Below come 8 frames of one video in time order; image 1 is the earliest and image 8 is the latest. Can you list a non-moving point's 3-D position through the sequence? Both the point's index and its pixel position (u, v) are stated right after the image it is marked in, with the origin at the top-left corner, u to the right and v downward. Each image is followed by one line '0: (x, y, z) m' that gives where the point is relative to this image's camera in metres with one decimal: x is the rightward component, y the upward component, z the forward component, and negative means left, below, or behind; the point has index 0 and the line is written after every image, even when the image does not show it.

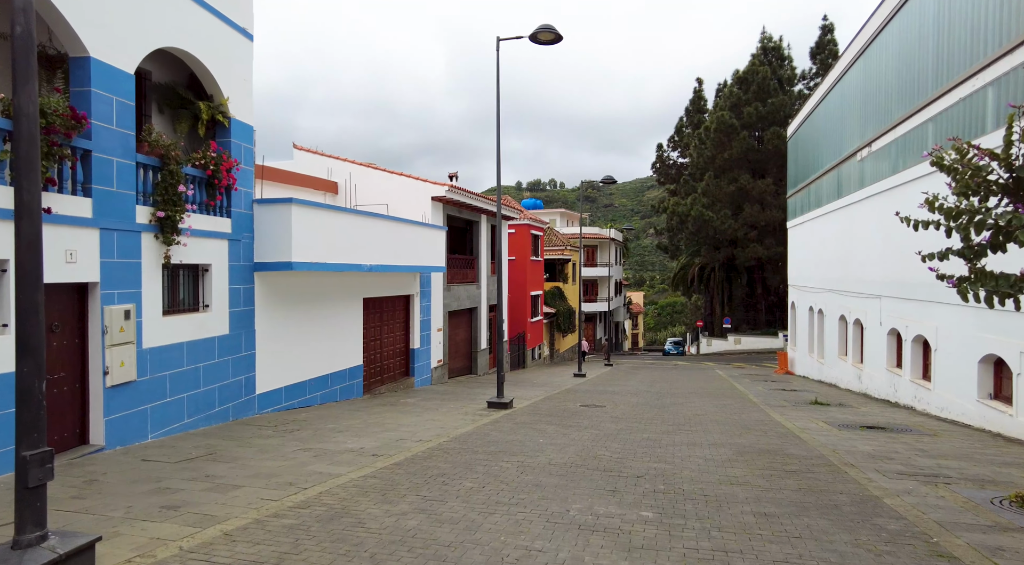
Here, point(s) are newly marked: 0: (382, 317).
0: (-3.2, -0.8, +17.3) m
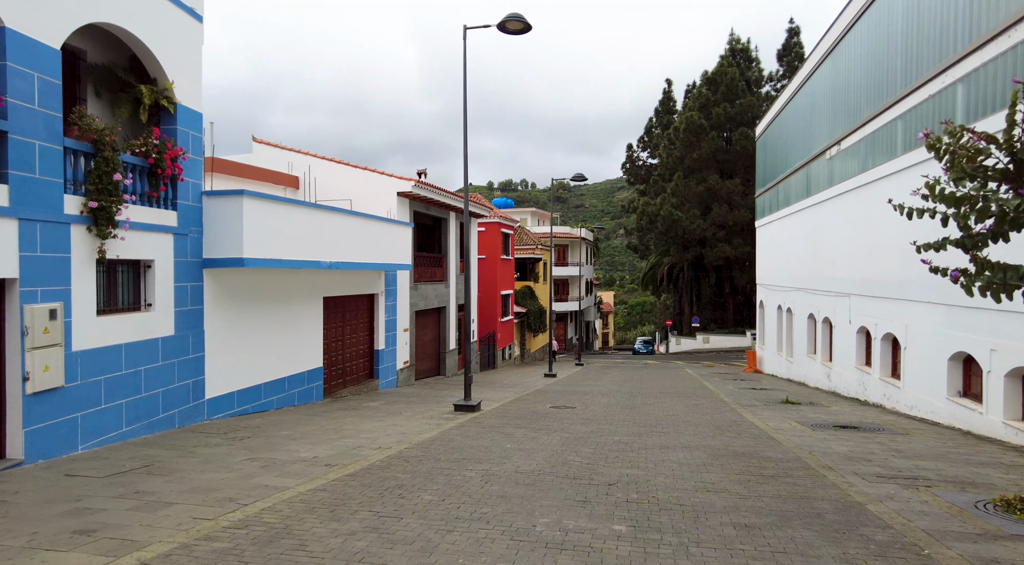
0: (-4.0, -0.8, +16.7) m
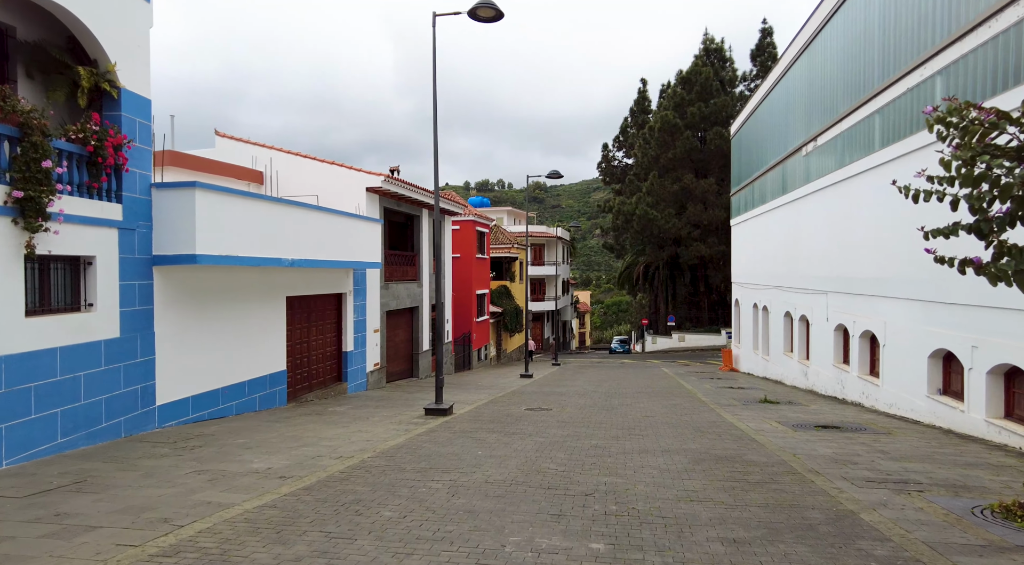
0: (-4.6, -0.8, +16.1) m
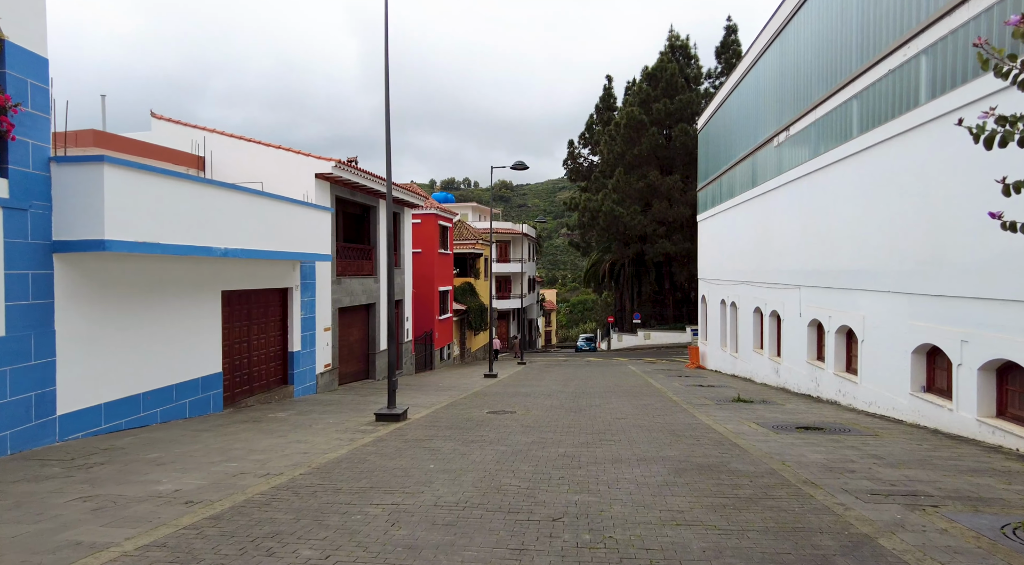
0: (-5.4, -0.6, +14.8) m
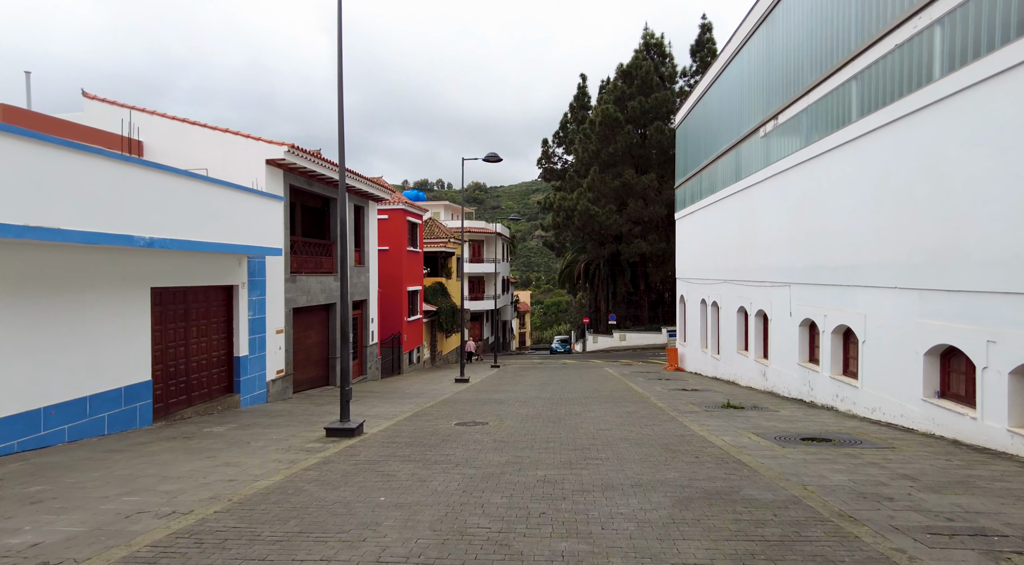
0: (-5.9, -0.6, +13.2) m
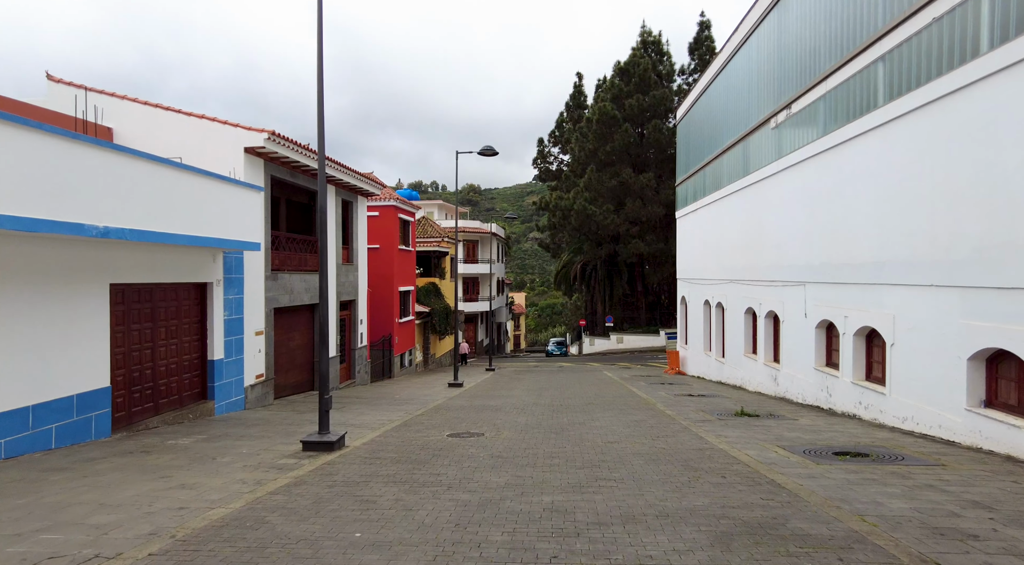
0: (-5.9, -0.5, +12.0) m
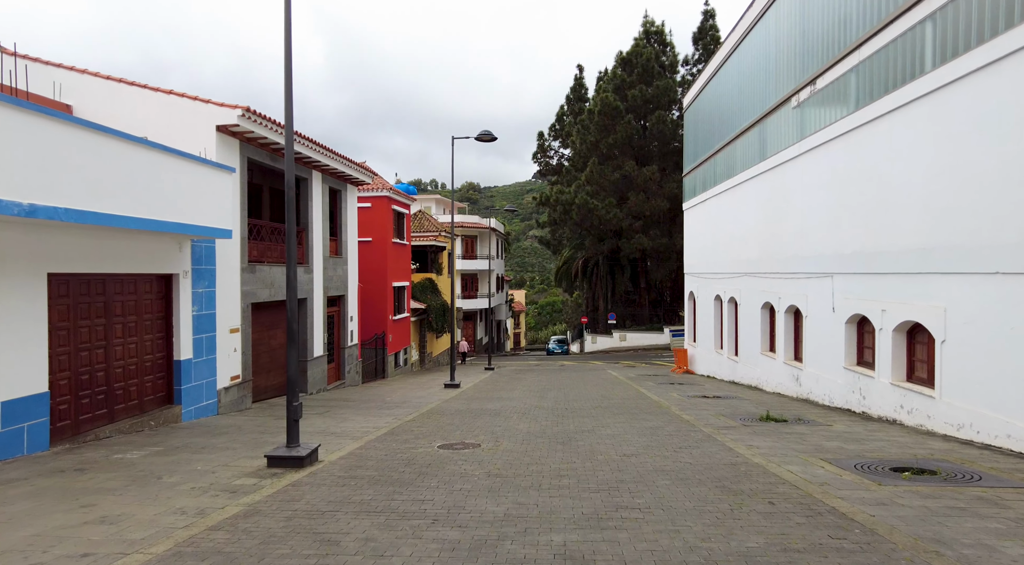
0: (-5.9, -0.4, +10.5) m
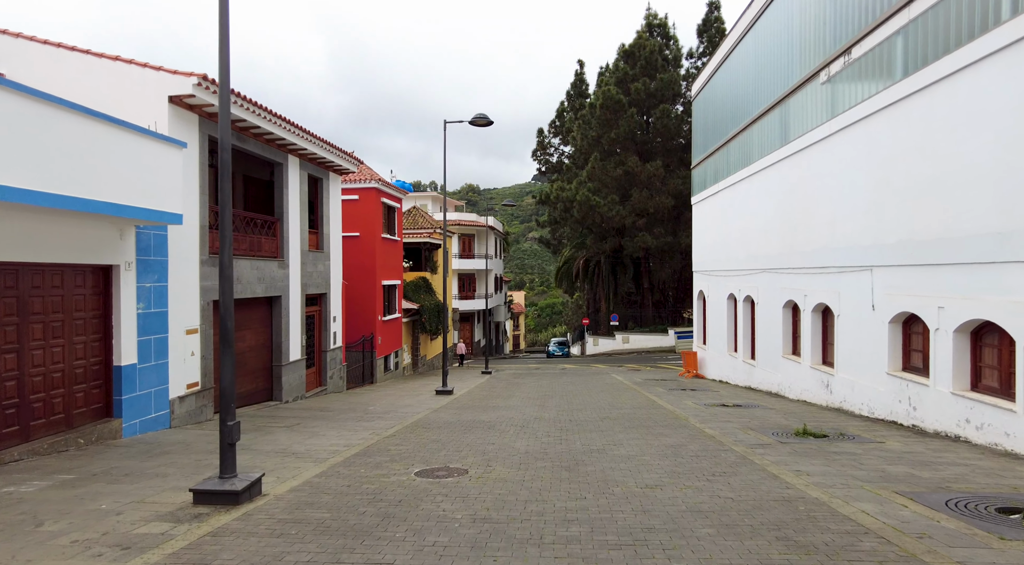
0: (-6.0, -0.3, +8.7) m
